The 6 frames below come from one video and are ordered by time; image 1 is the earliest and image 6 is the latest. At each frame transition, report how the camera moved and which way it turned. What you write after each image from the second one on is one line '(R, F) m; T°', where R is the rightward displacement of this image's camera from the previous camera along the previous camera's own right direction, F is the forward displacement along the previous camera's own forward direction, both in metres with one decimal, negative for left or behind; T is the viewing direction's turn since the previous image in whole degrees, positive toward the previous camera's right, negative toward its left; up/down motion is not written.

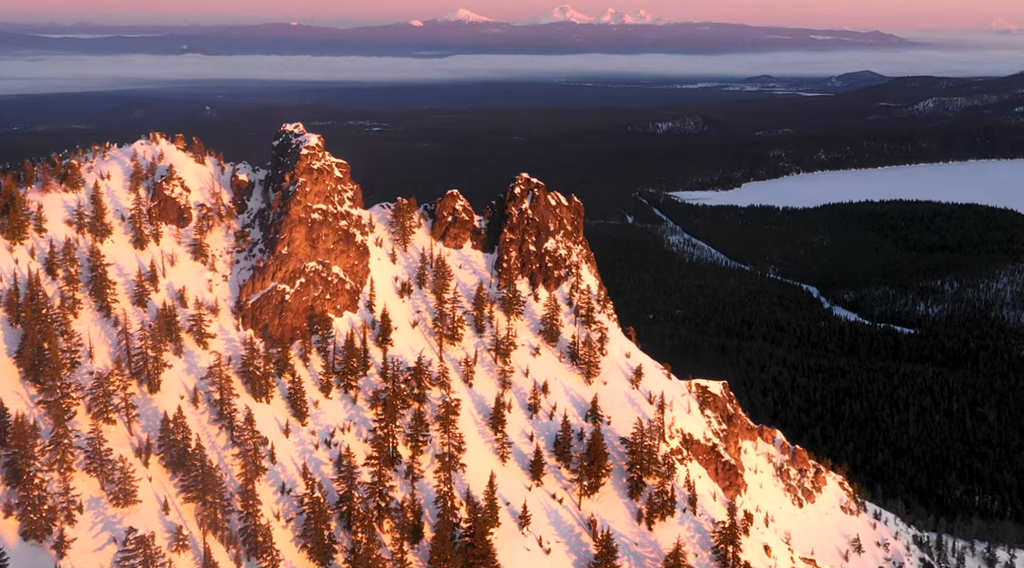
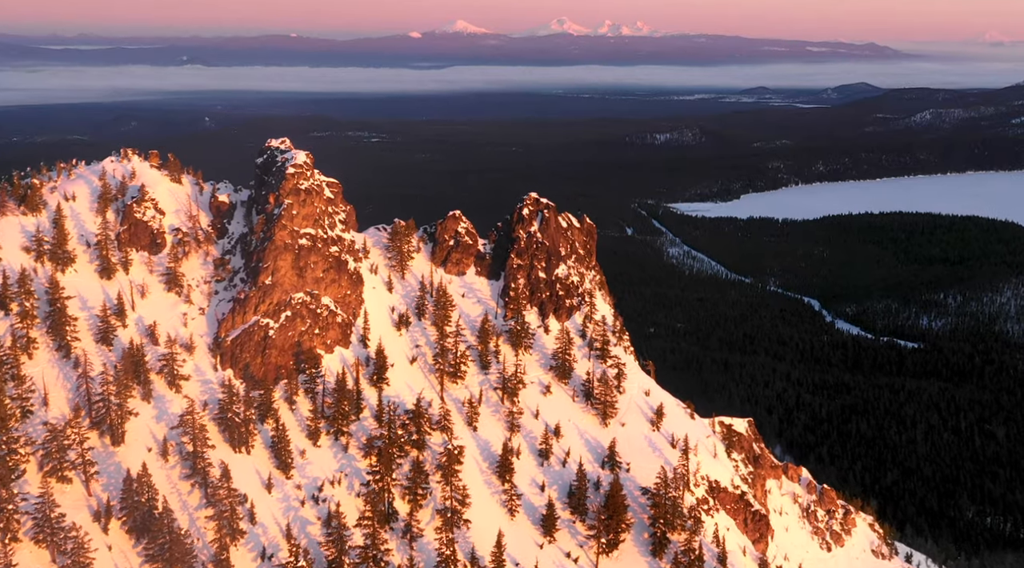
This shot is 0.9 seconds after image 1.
(-0.8, +7.3) m; 0°
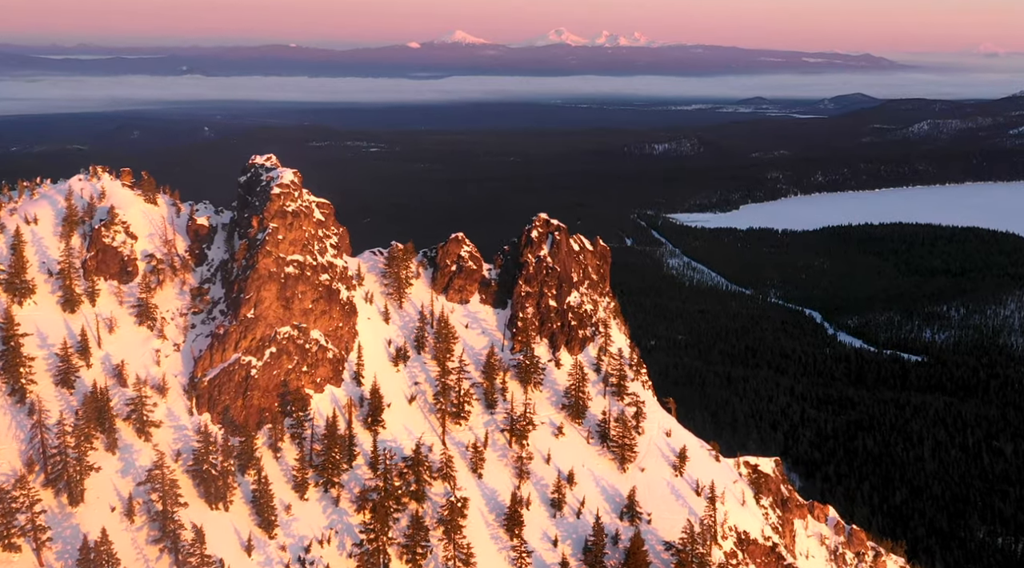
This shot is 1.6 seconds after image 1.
(-0.7, +6.5) m; 0°
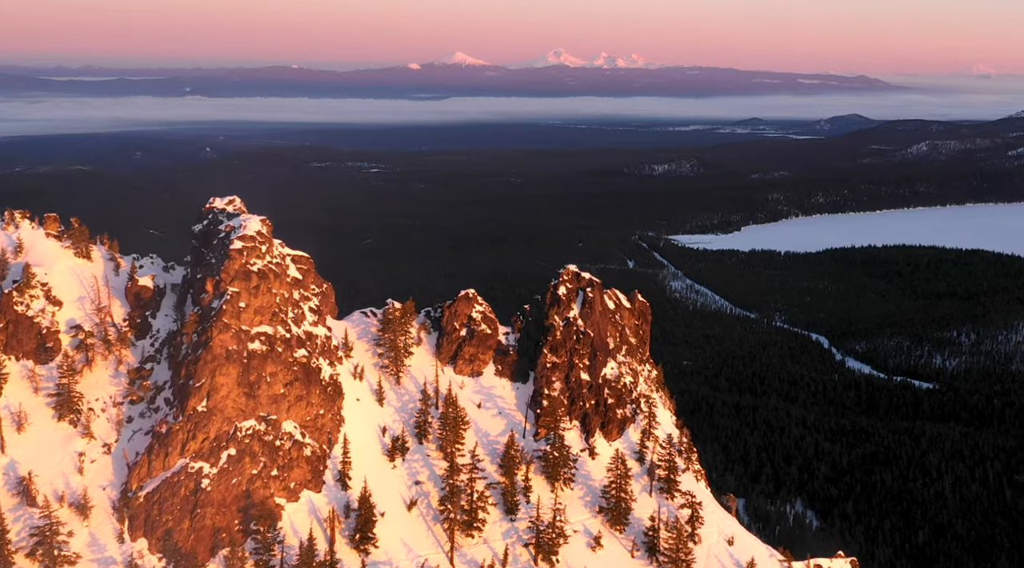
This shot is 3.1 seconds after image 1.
(-1.4, +13.2) m; 0°
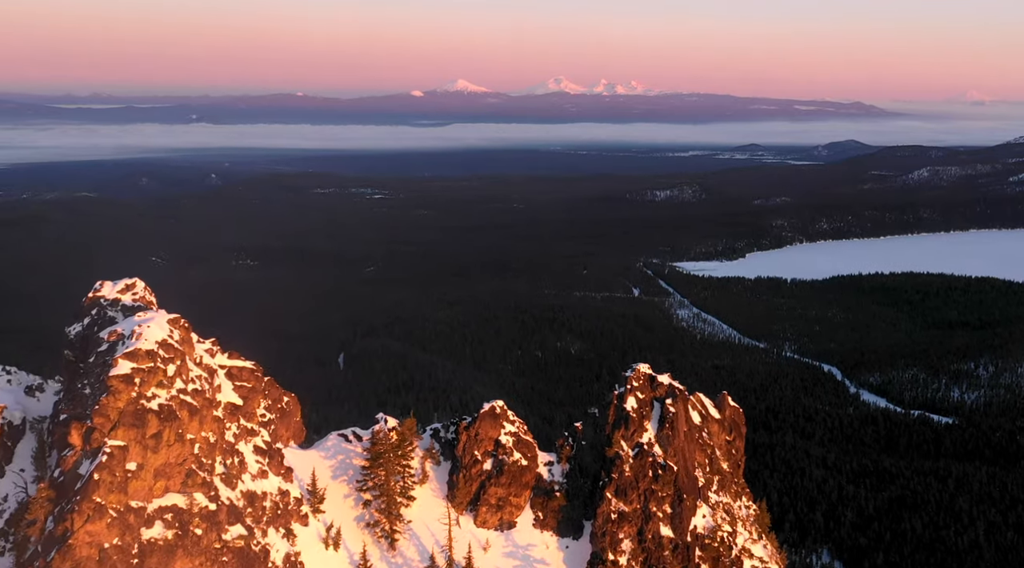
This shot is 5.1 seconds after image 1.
(-1.8, +18.1) m; 0°
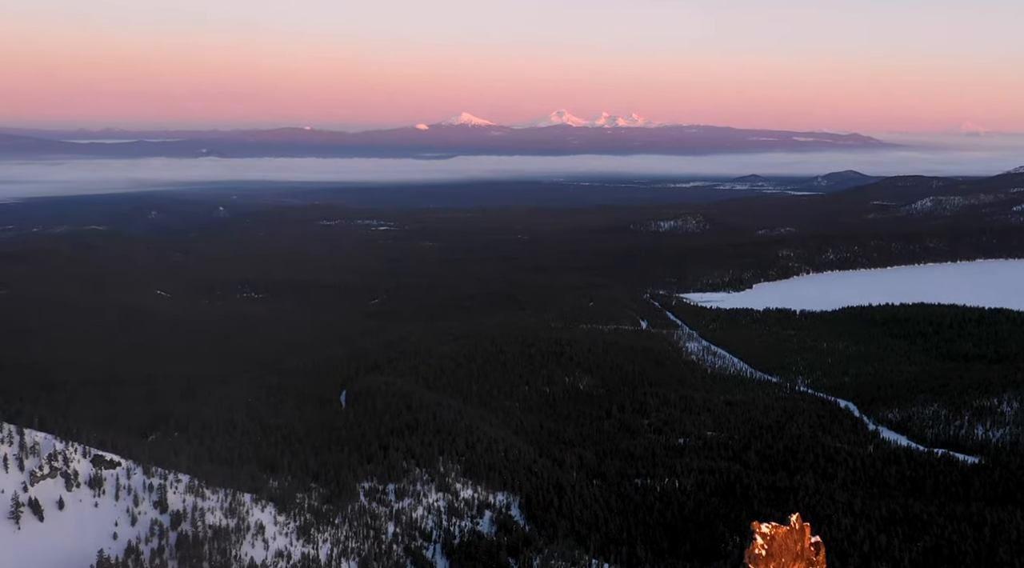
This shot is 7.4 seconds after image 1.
(-1.5, +20.4) m; 0°
